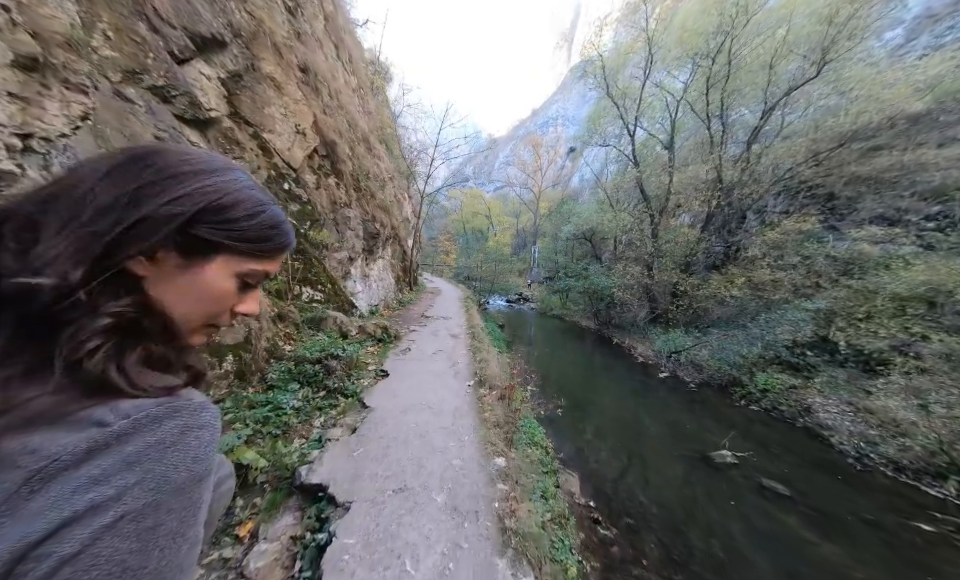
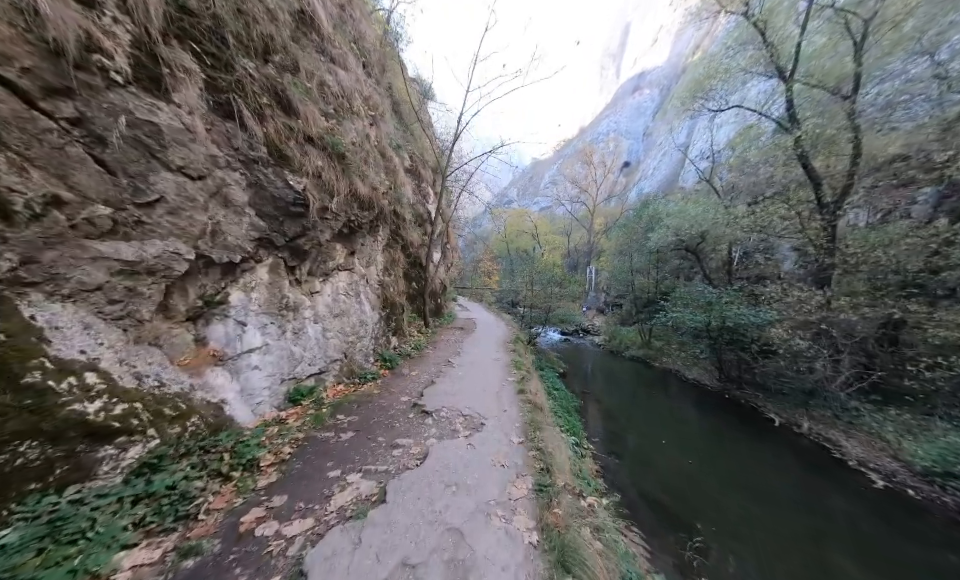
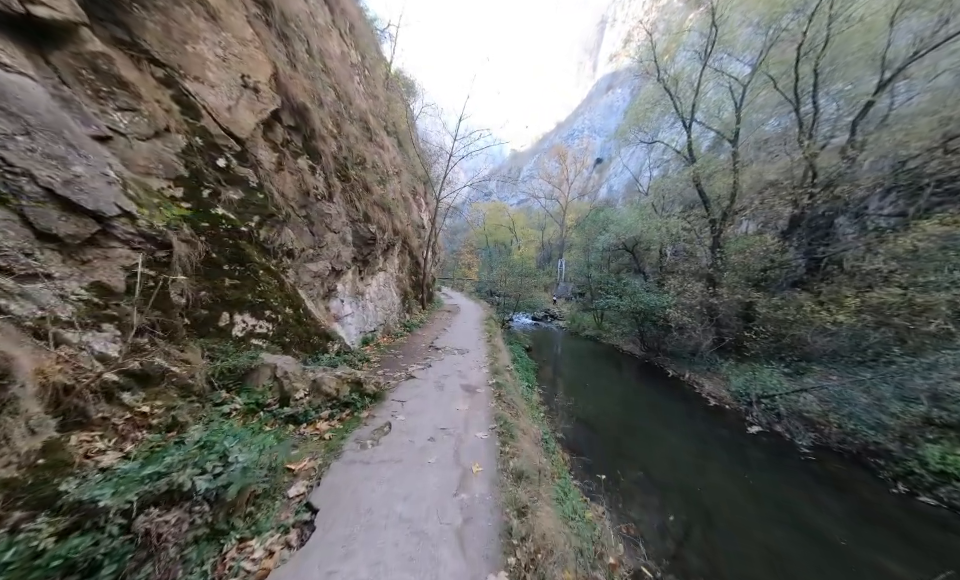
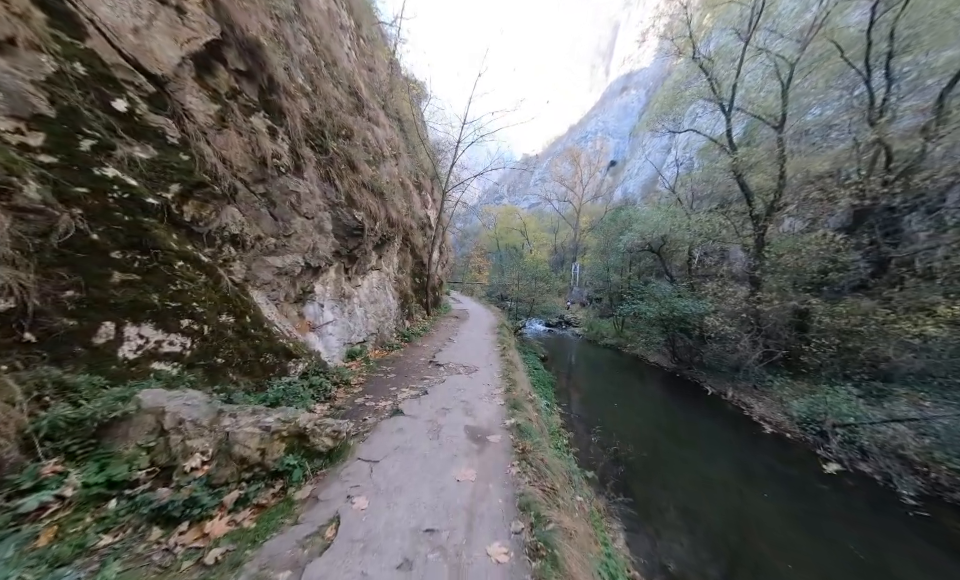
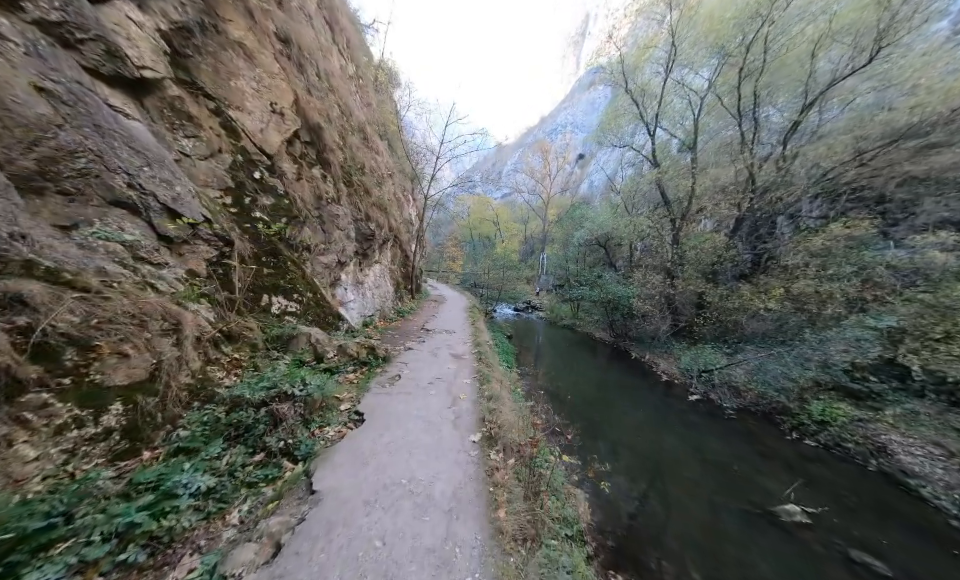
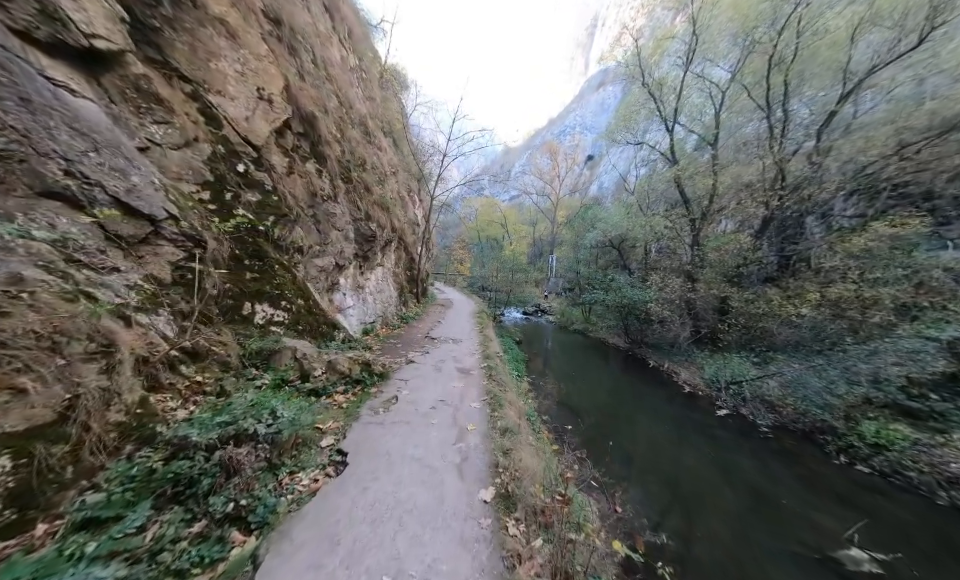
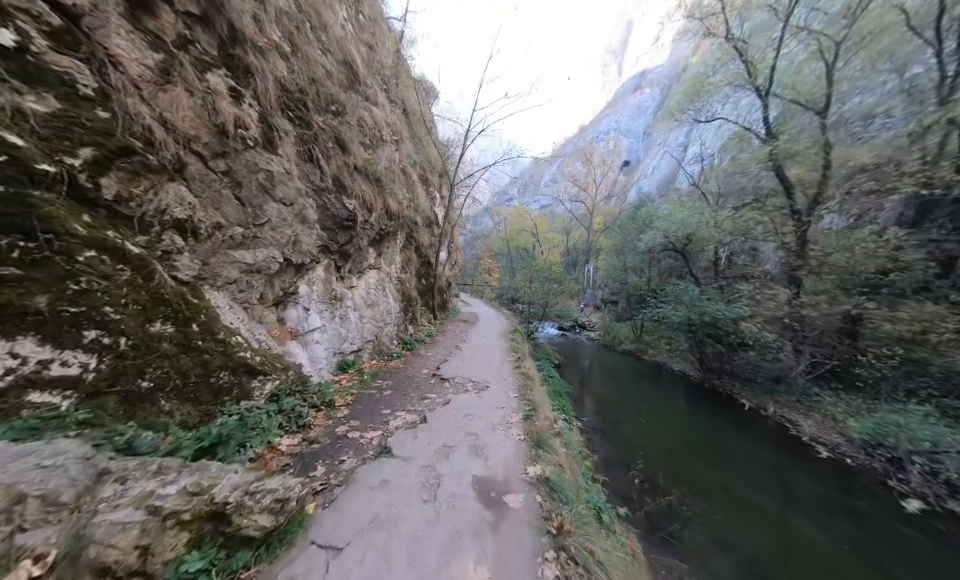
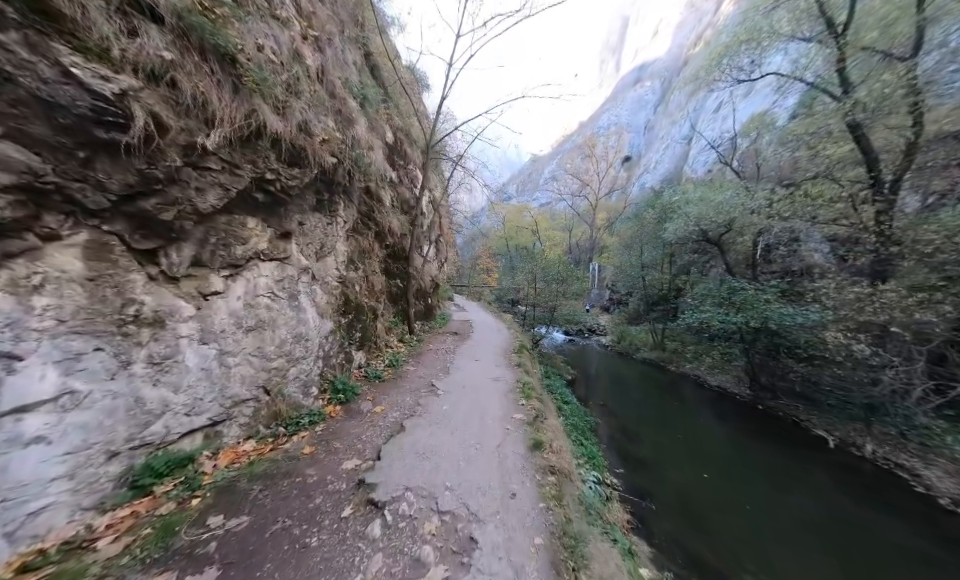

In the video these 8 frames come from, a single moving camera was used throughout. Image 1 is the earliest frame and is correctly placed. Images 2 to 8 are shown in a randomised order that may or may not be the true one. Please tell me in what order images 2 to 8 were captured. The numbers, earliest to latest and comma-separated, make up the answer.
5, 6, 3, 4, 7, 2, 8
